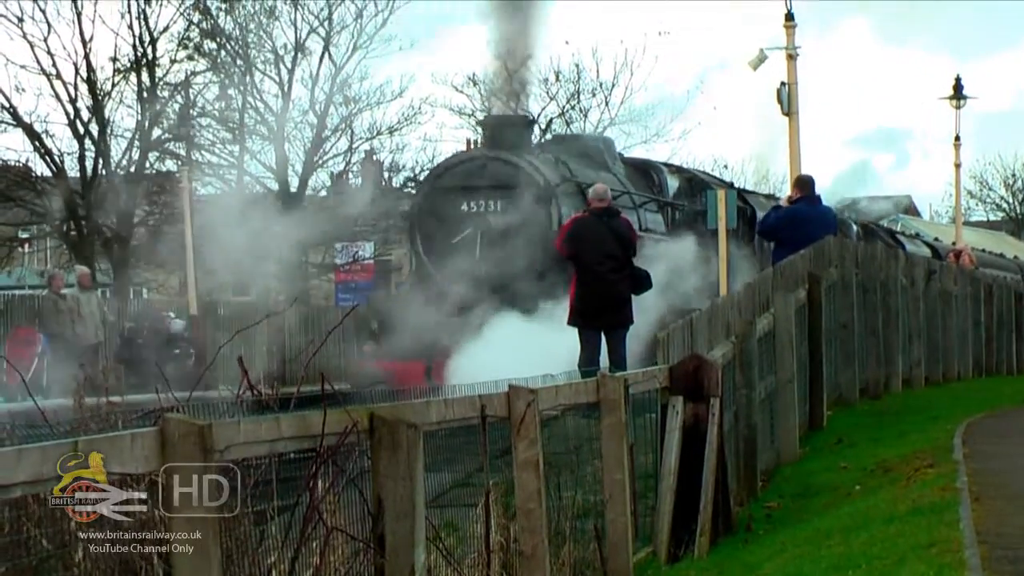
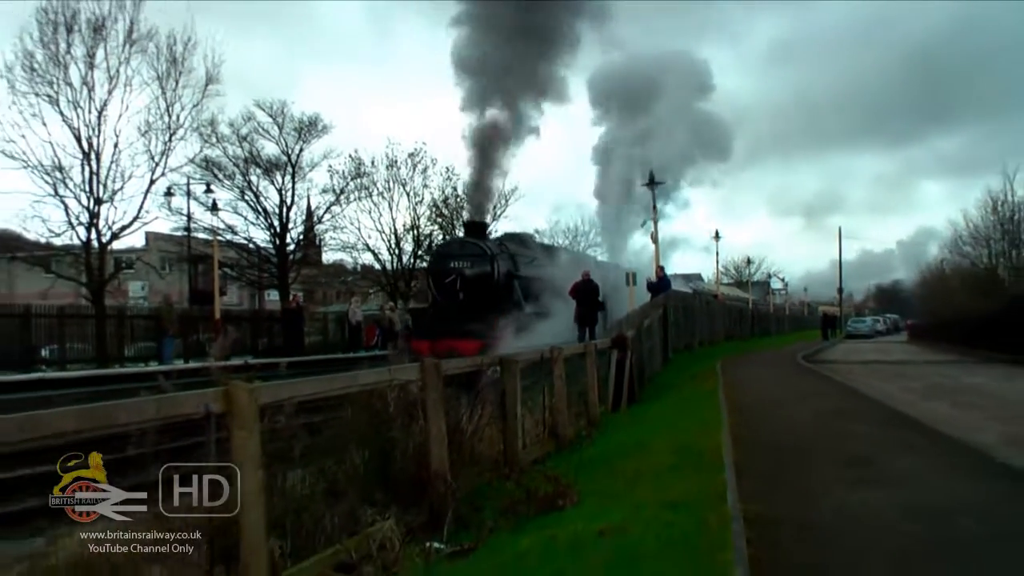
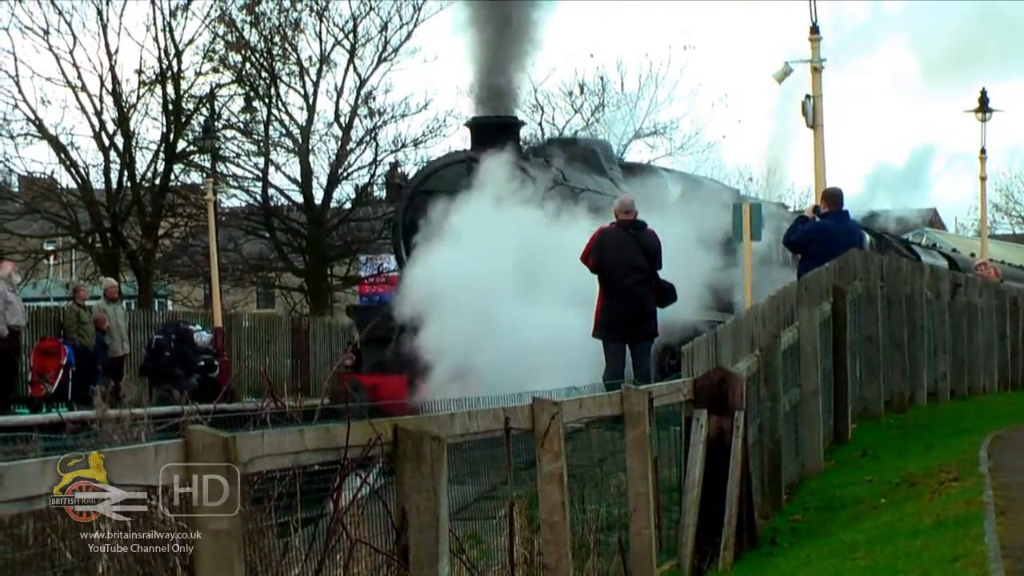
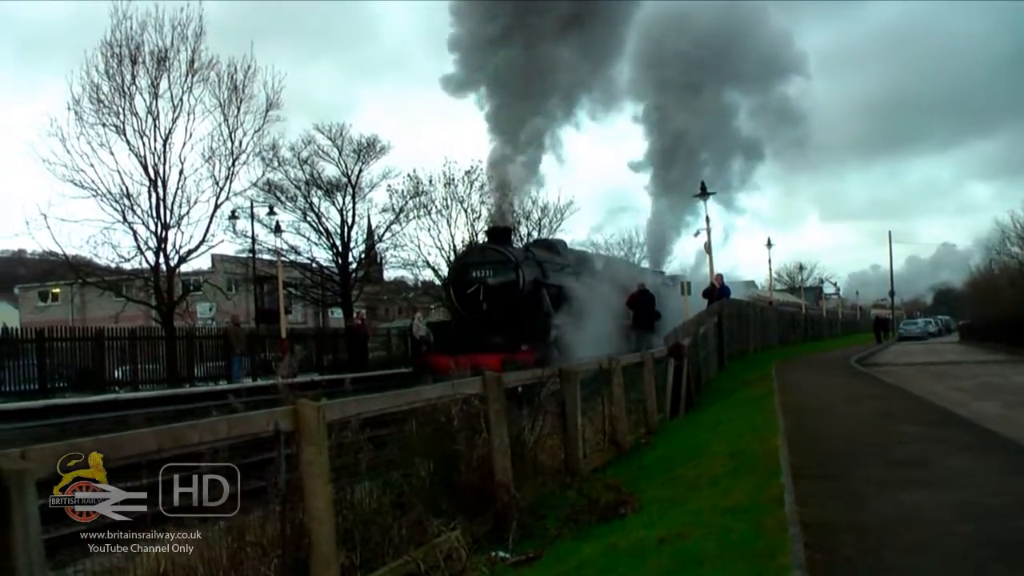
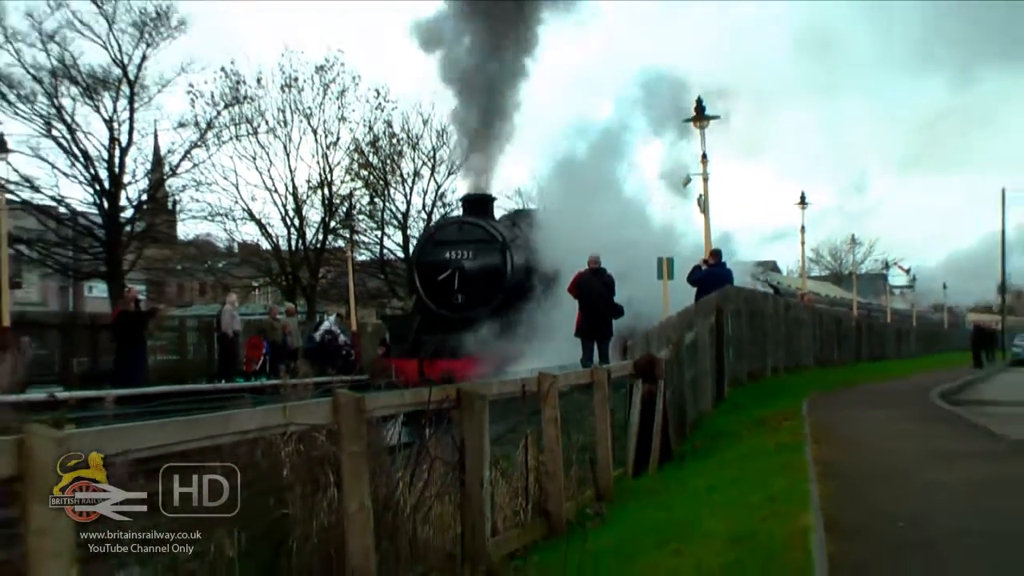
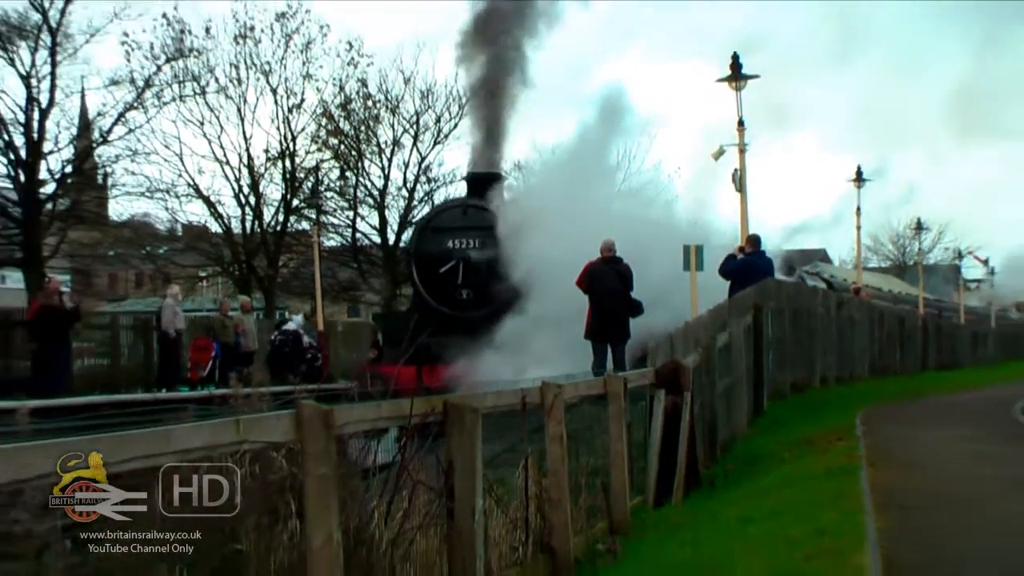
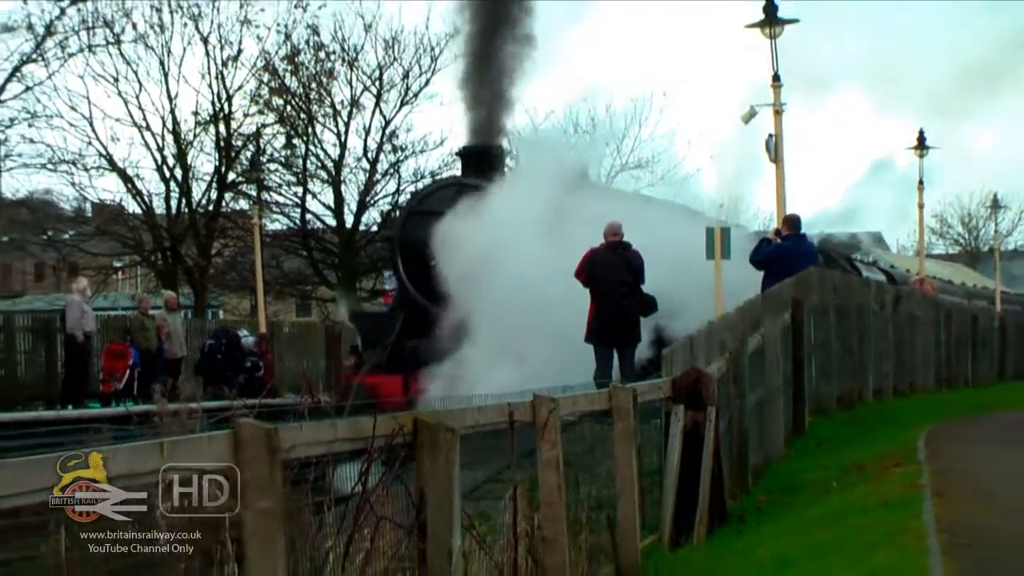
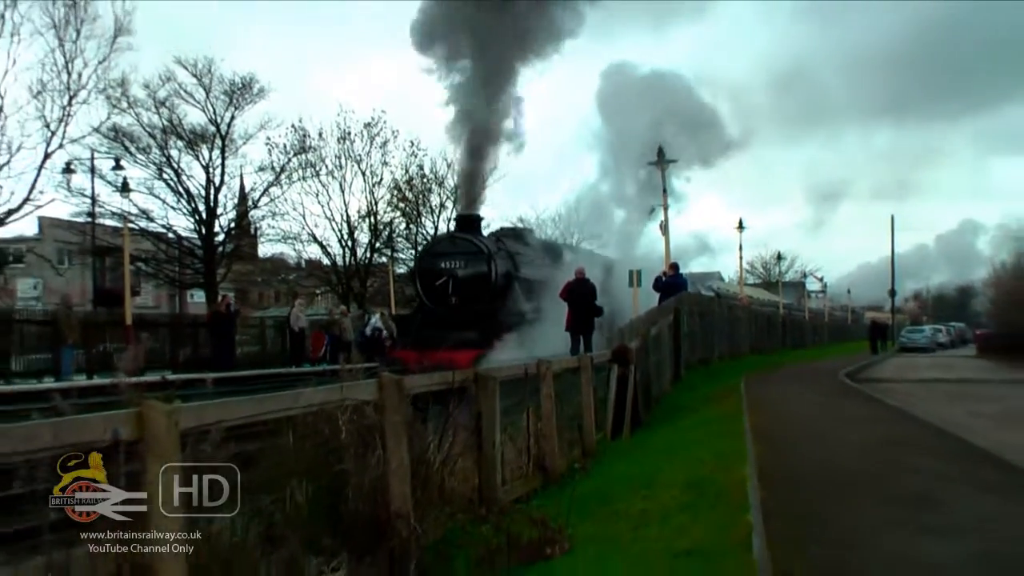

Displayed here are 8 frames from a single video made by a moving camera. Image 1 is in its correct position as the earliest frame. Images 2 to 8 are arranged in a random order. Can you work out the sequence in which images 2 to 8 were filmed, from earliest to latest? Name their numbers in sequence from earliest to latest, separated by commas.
3, 7, 6, 5, 8, 2, 4
